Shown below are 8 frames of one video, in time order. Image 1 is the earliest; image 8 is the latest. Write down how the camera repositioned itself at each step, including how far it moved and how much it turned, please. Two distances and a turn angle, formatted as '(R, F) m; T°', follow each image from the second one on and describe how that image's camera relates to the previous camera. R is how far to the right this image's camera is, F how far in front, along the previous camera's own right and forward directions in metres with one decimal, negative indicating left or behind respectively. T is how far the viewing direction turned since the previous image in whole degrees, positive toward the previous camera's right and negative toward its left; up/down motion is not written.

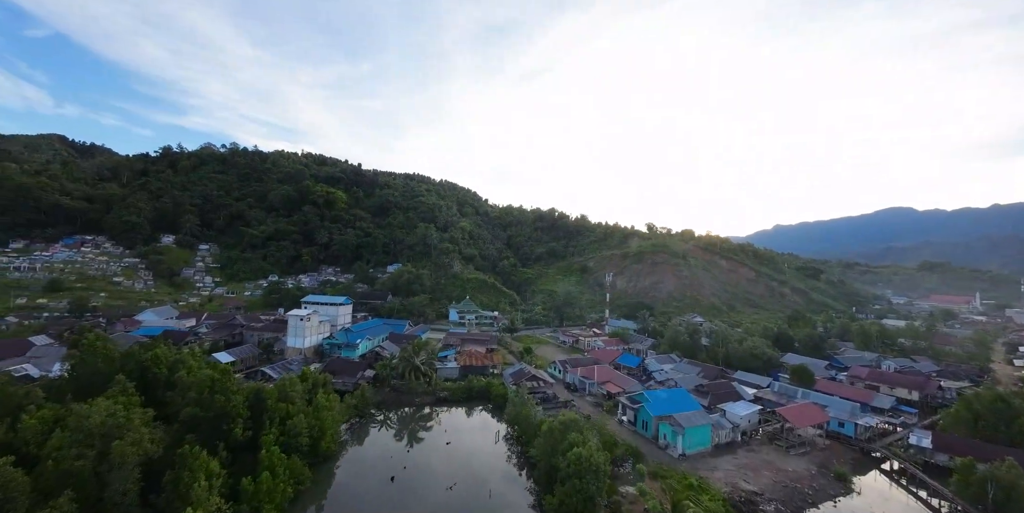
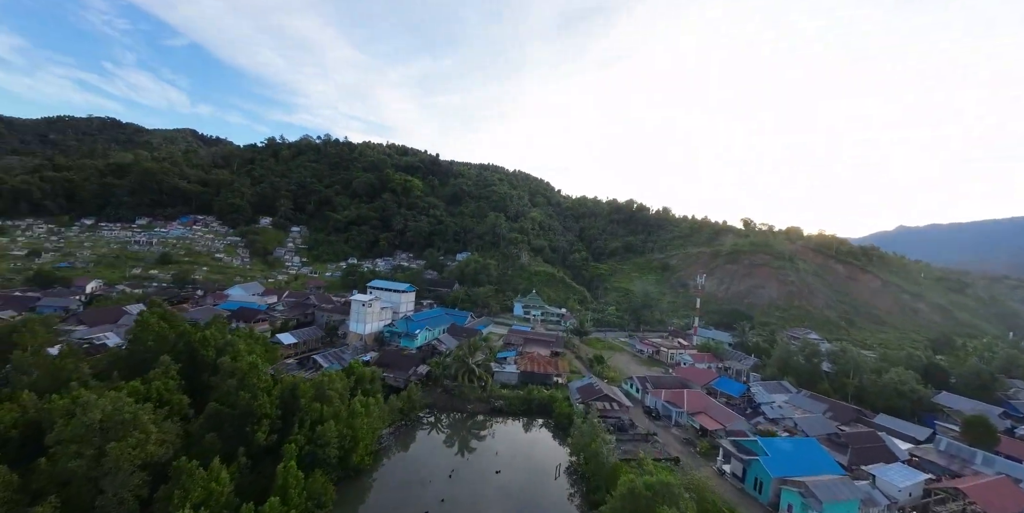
(-0.1, +3.8) m; -10°
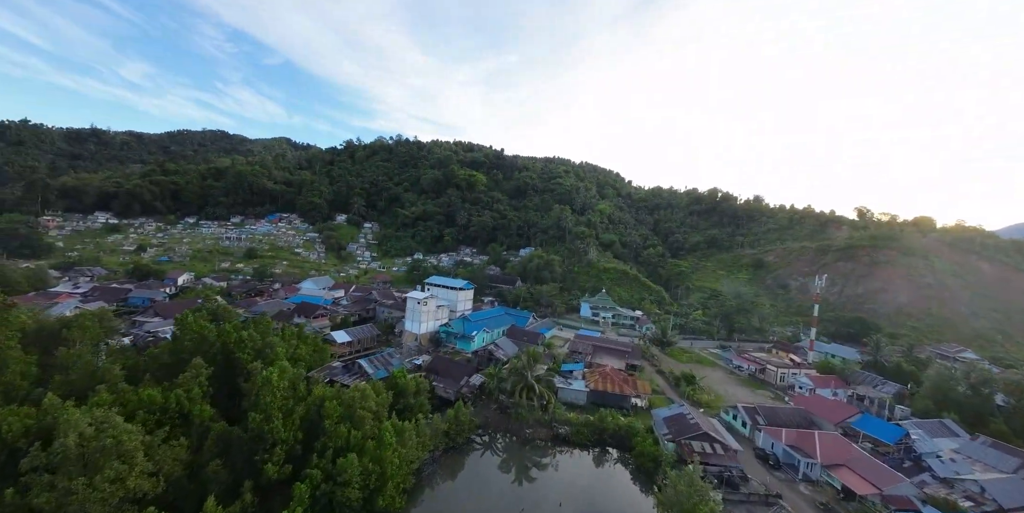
(-0.1, +3.9) m; -9°
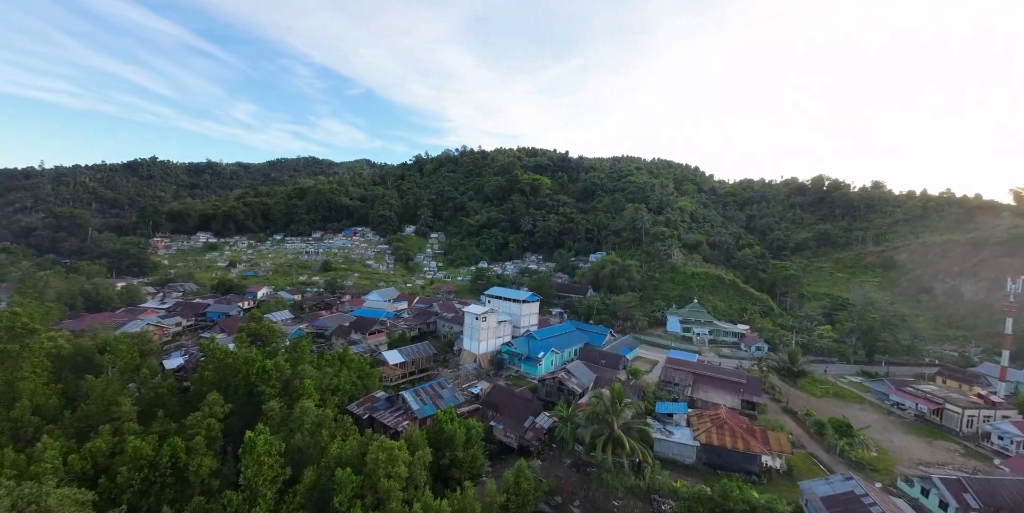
(-0.2, +4.5) m; -9°
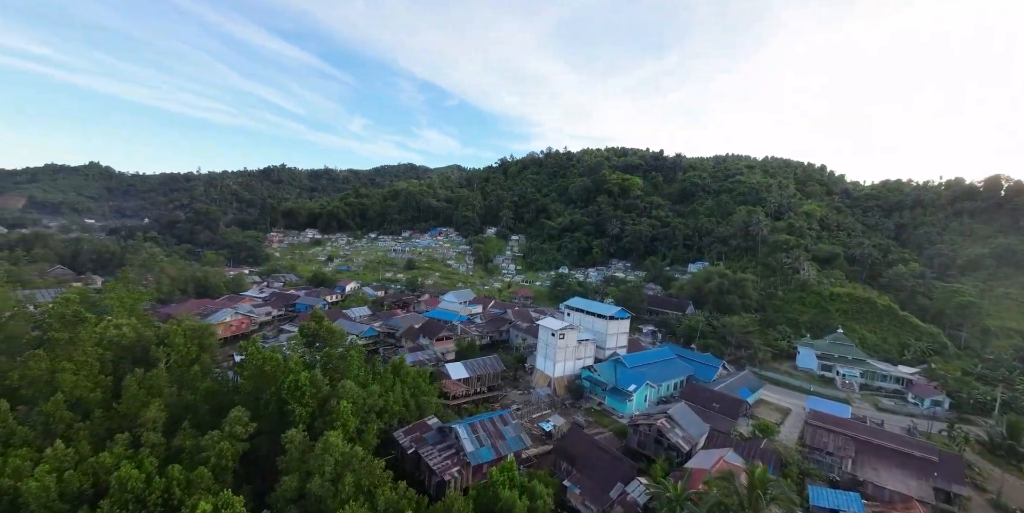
(-0.2, +4.0) m; -11°
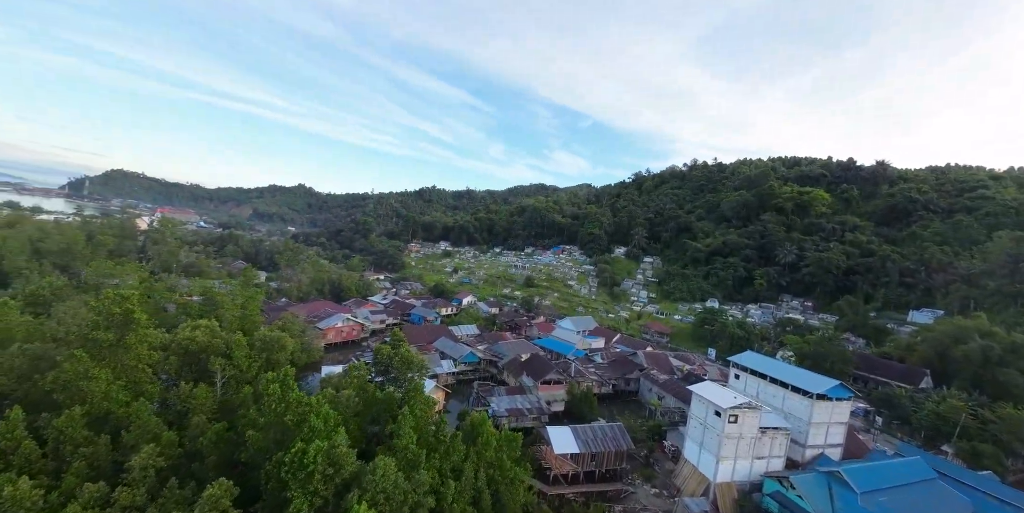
(-0.5, +6.0) m; -17°
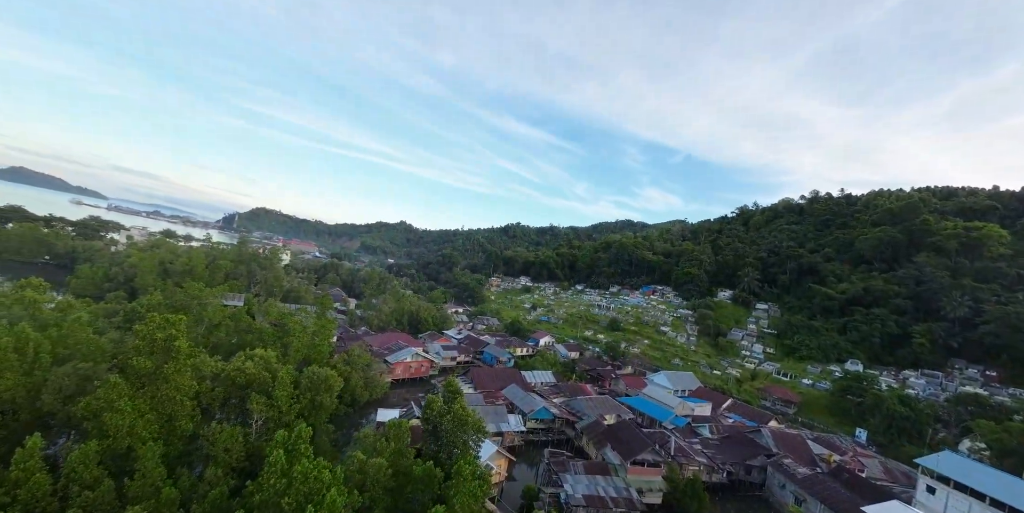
(-0.1, +3.1) m; -11°
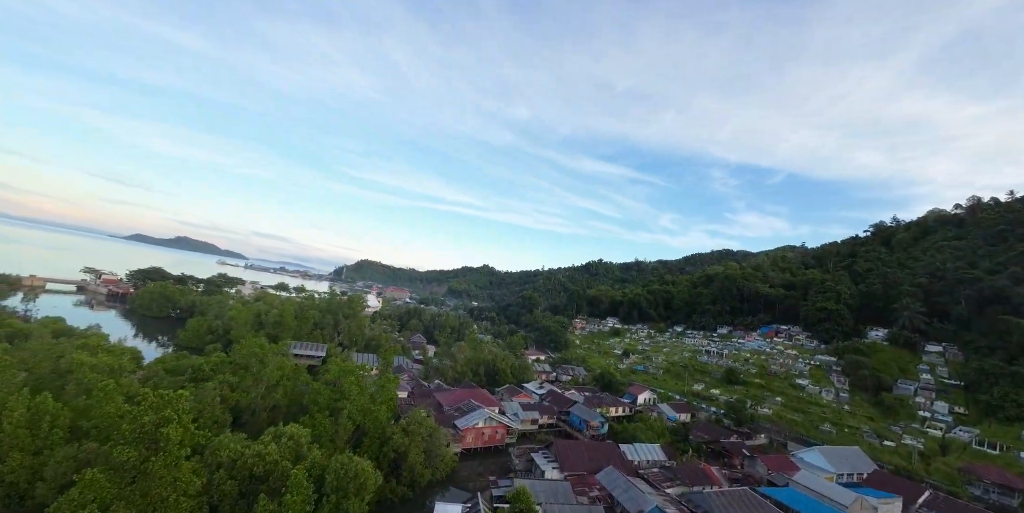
(-0.1, +4.0) m; -11°
